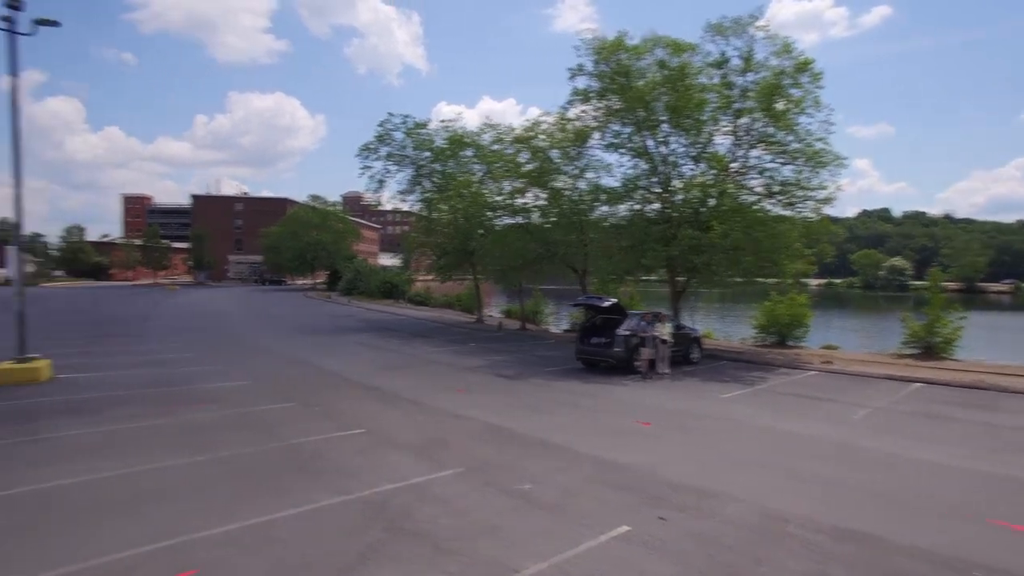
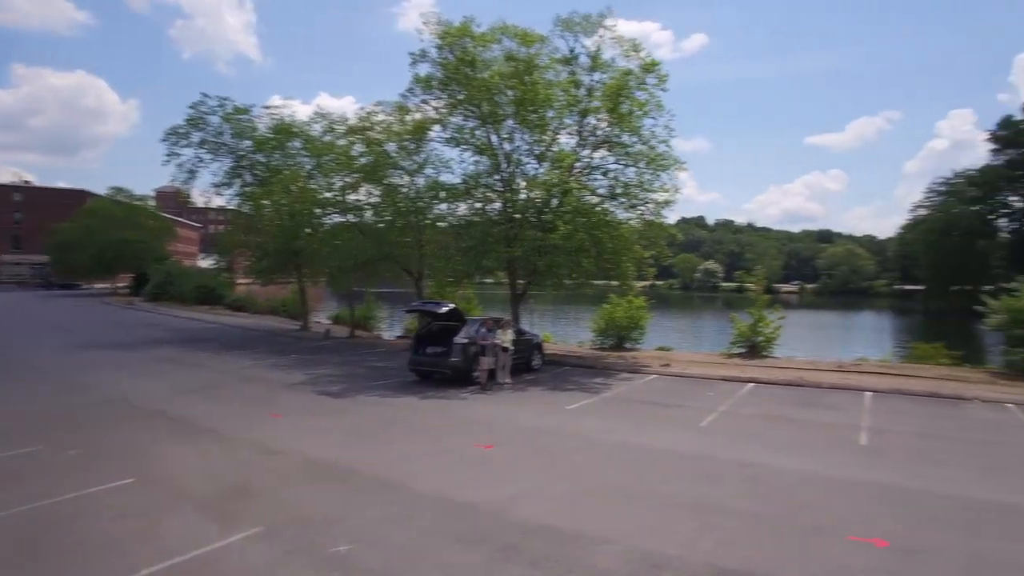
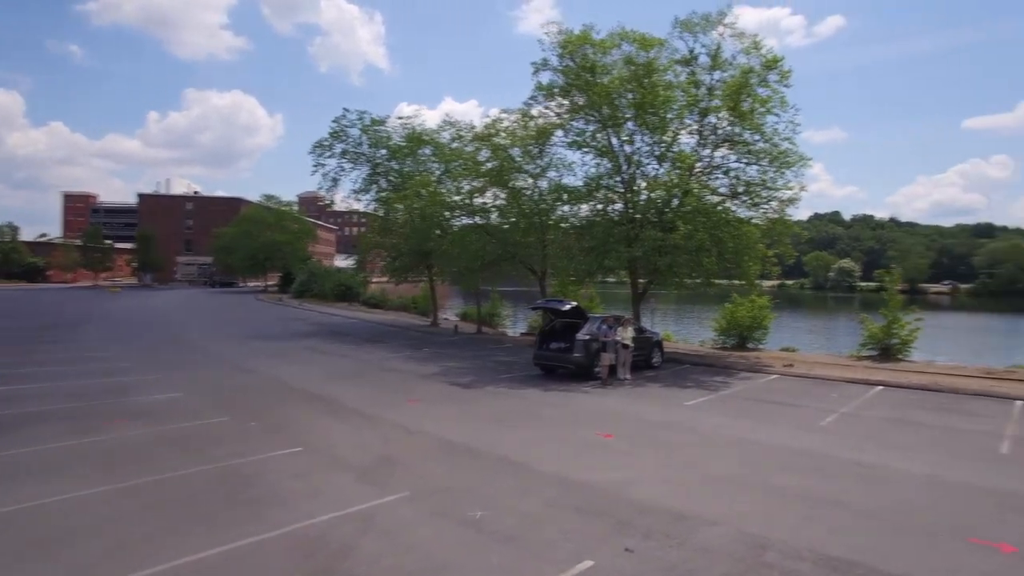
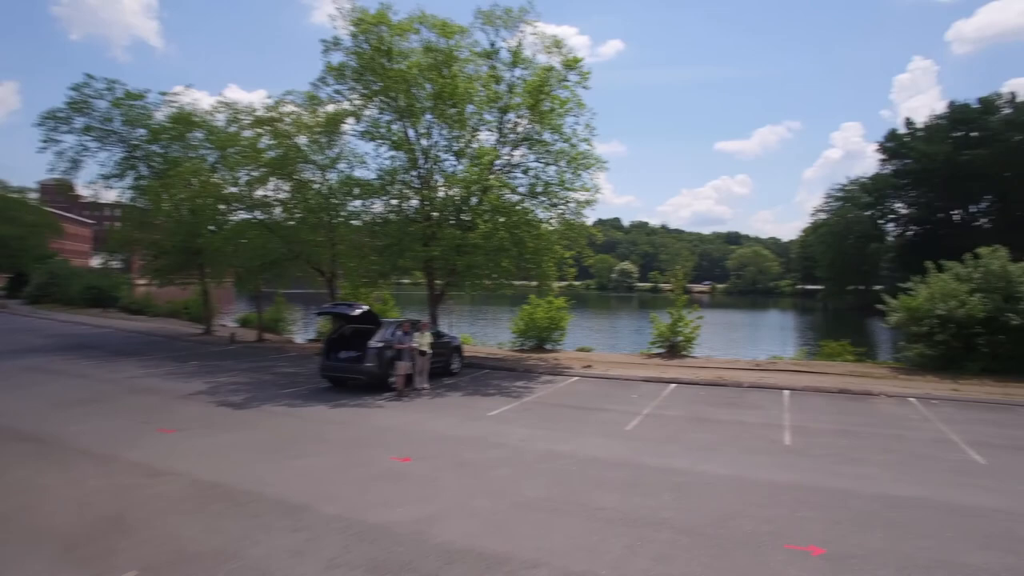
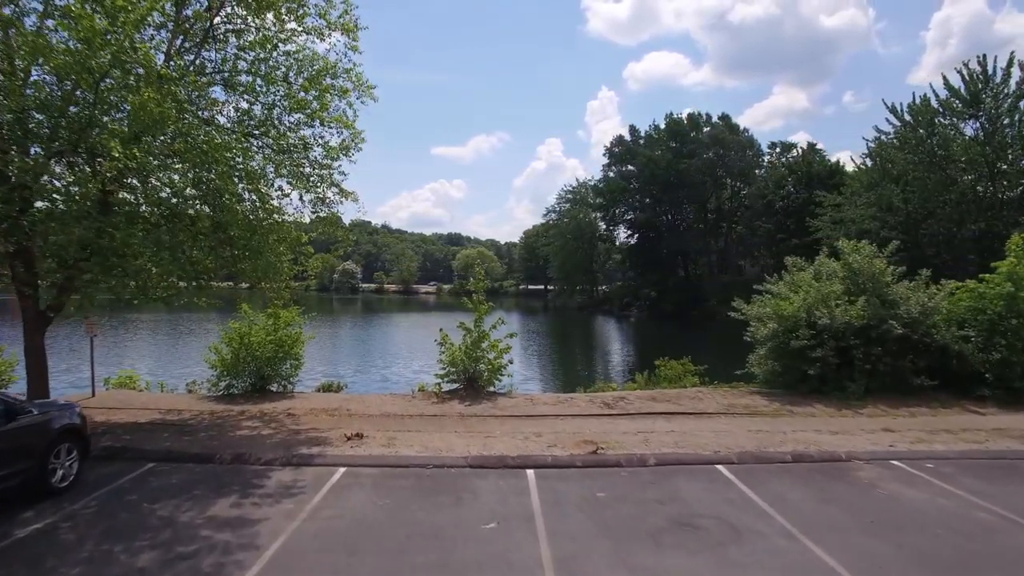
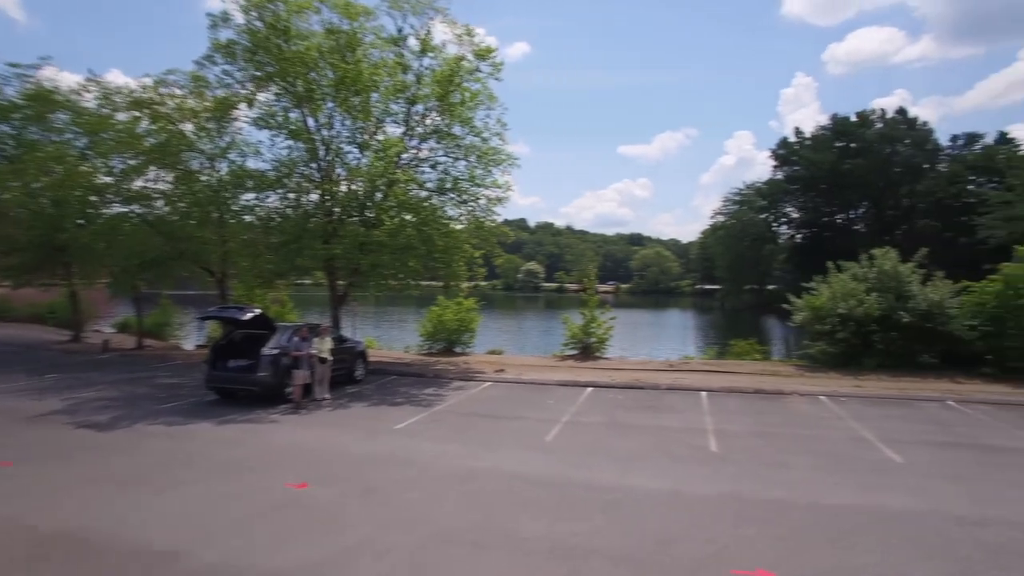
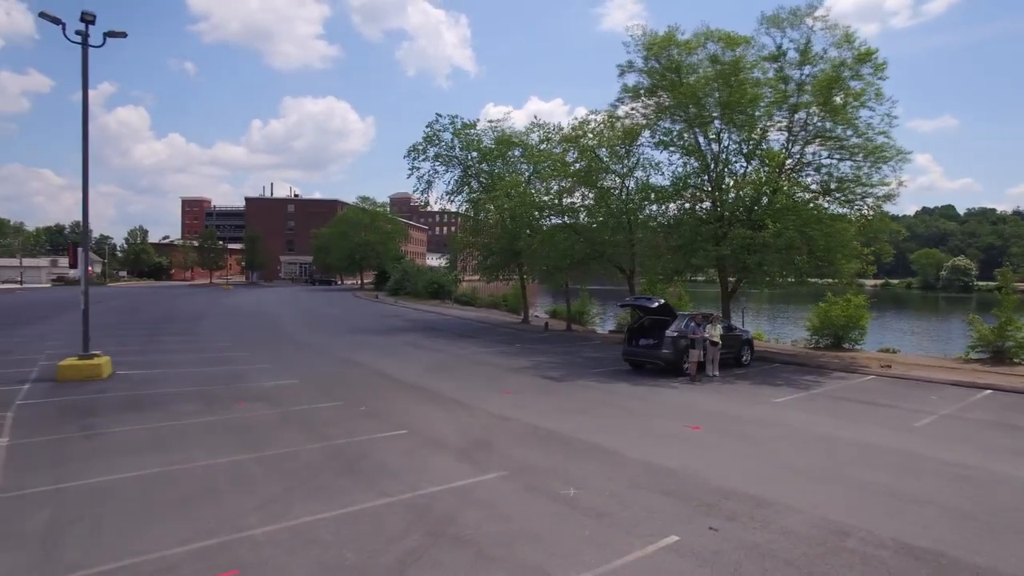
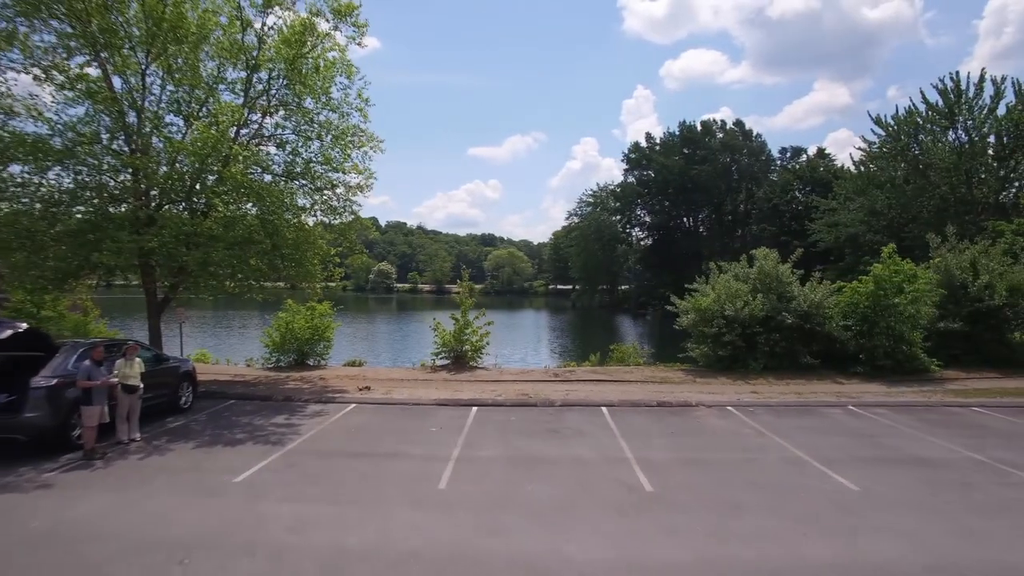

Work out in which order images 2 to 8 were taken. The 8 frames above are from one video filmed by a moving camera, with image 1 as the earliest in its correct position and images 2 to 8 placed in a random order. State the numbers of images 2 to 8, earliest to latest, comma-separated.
7, 3, 2, 4, 6, 8, 5
